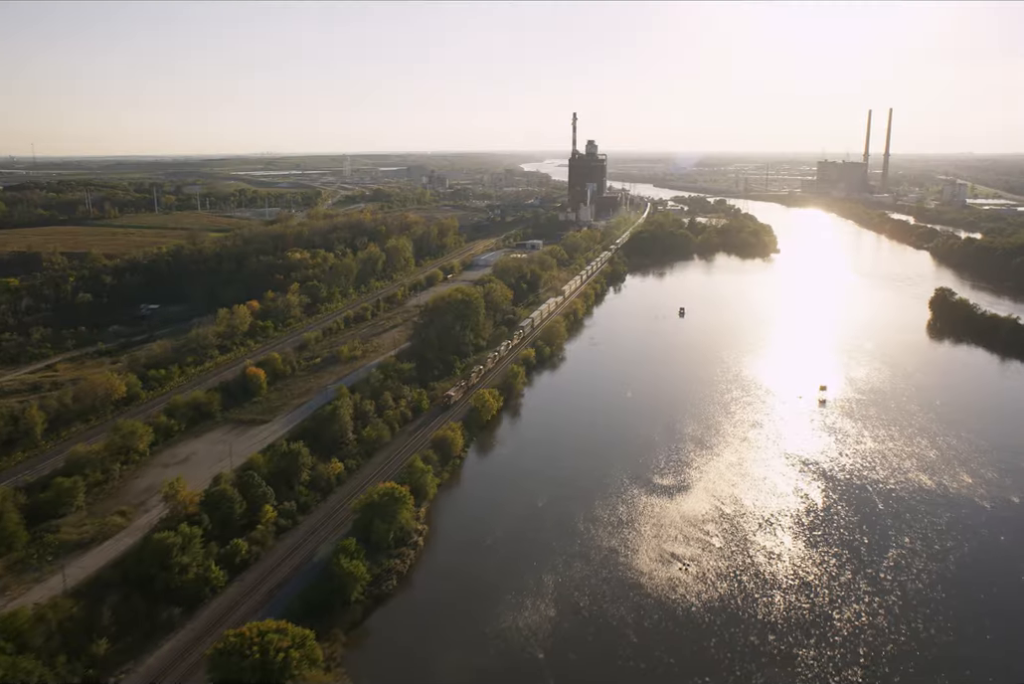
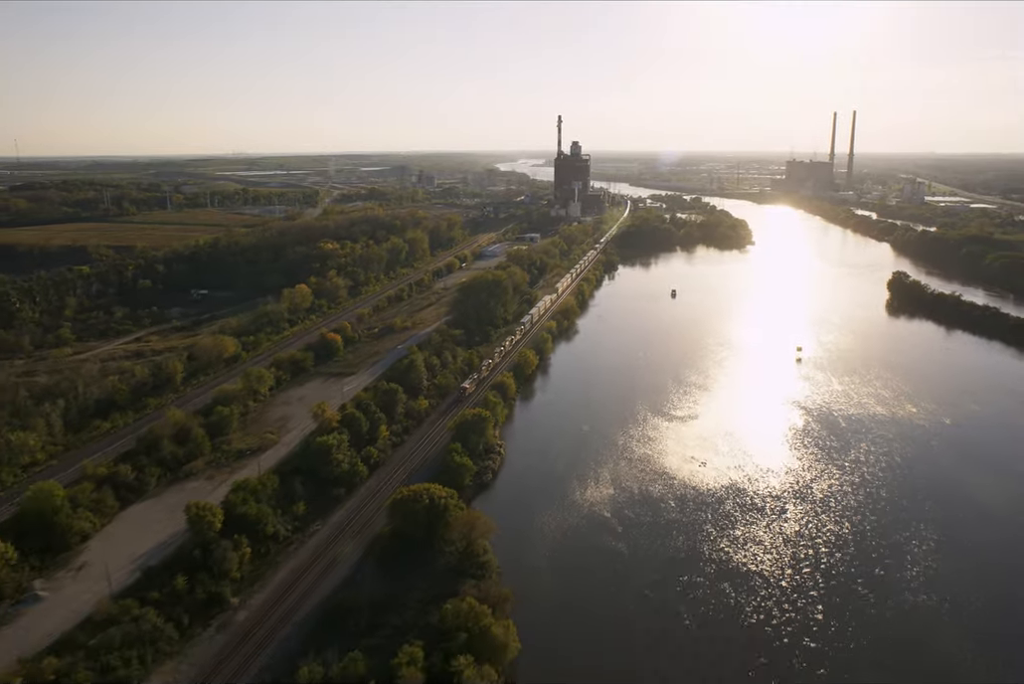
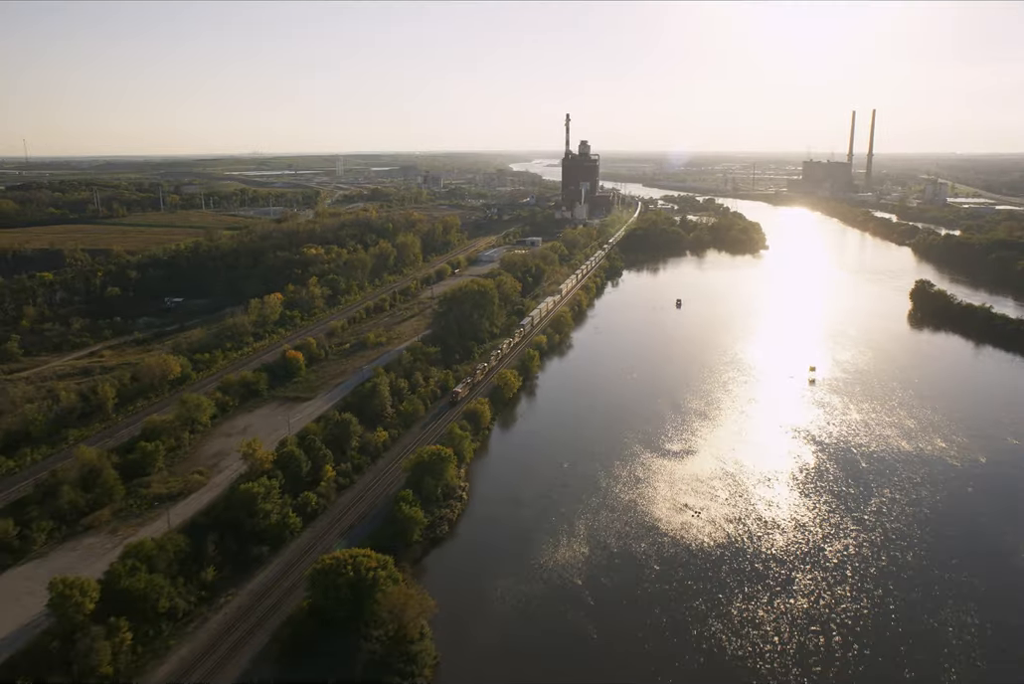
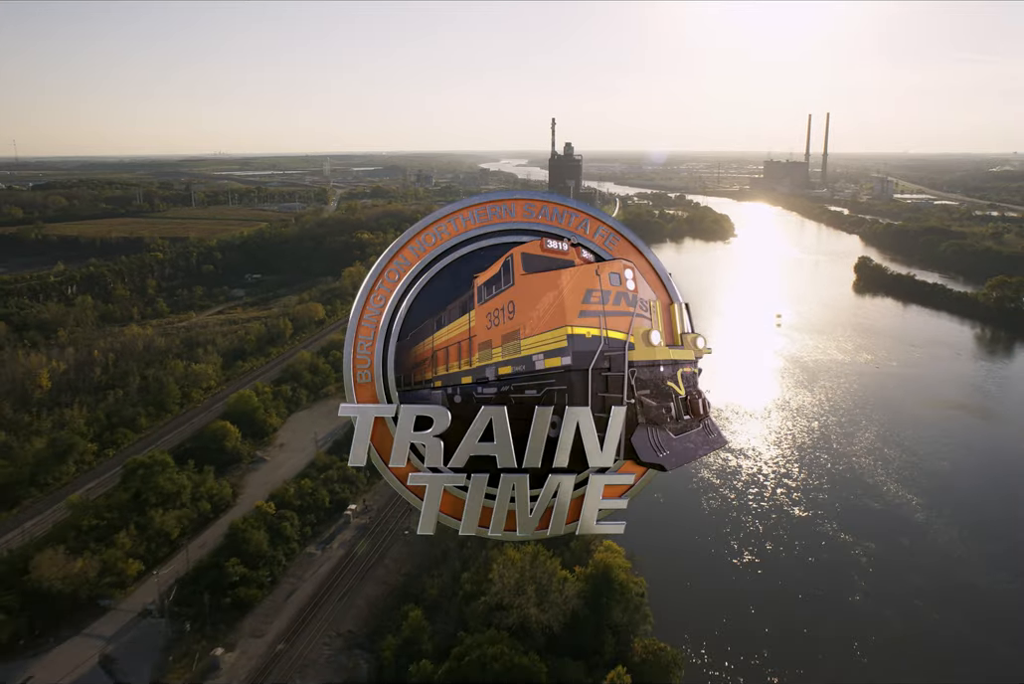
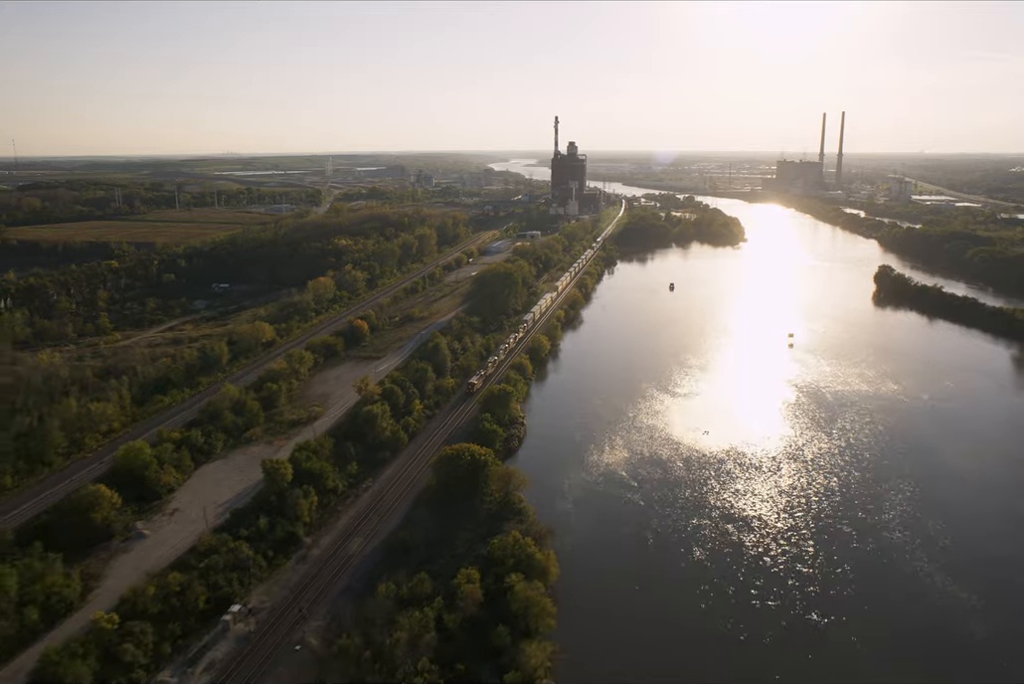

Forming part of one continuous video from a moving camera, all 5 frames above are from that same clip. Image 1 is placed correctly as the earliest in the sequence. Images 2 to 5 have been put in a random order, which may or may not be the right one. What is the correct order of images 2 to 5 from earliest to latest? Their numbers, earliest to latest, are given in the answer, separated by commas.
3, 2, 5, 4
